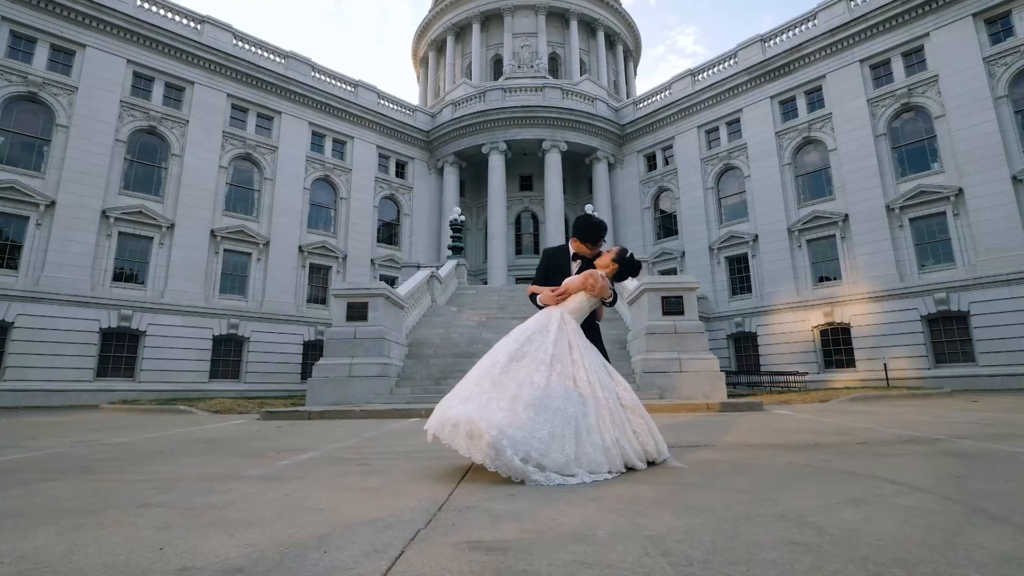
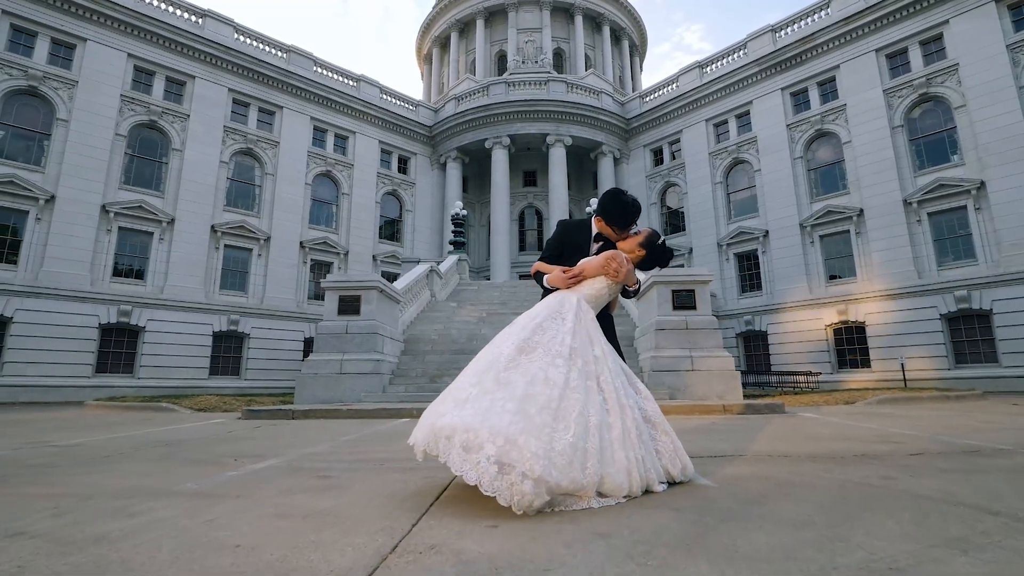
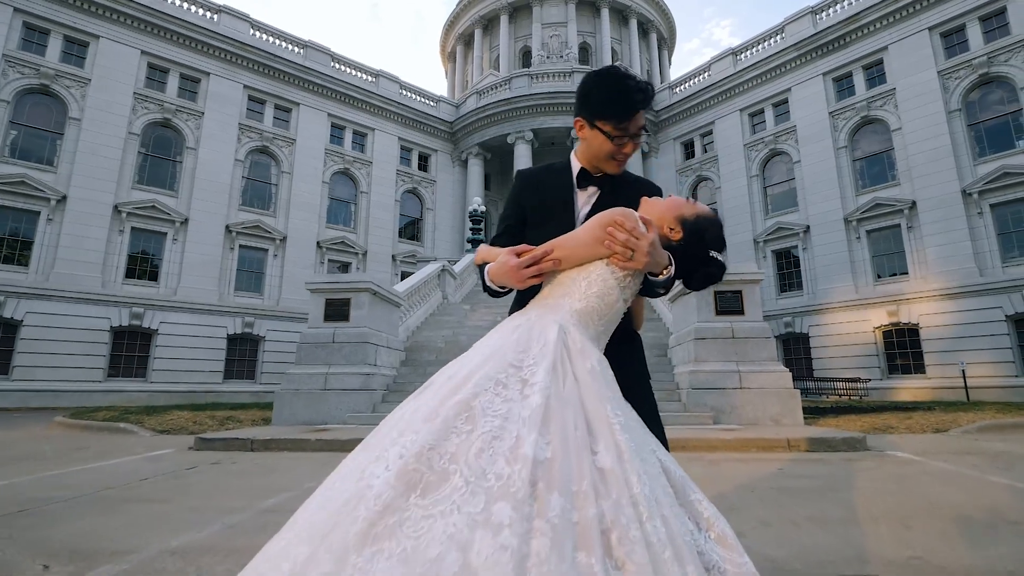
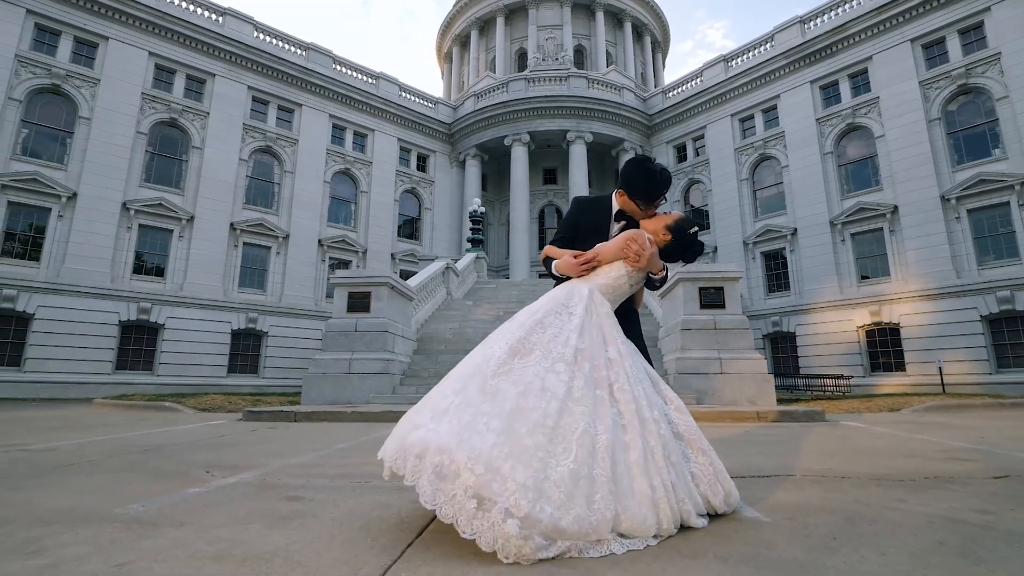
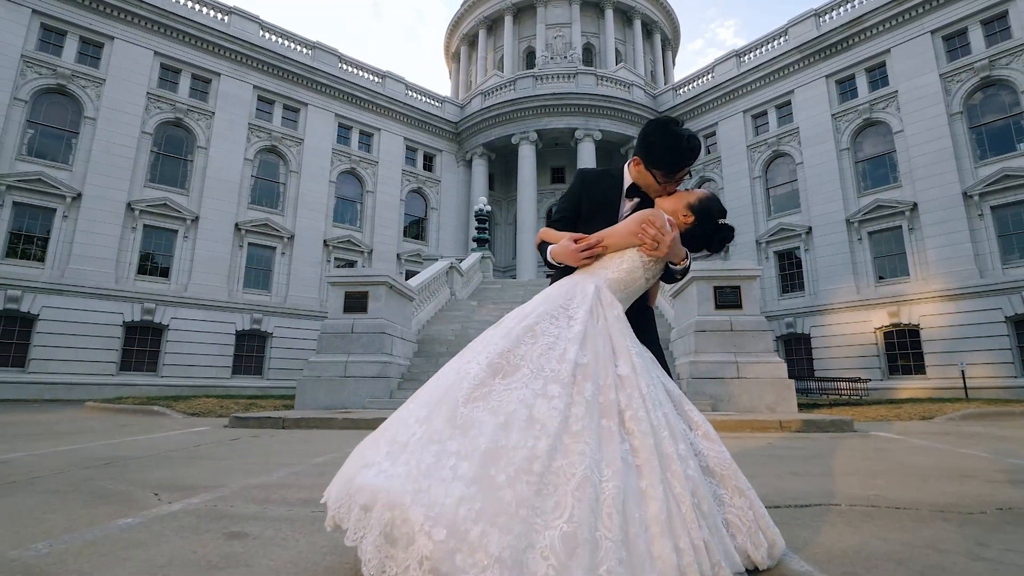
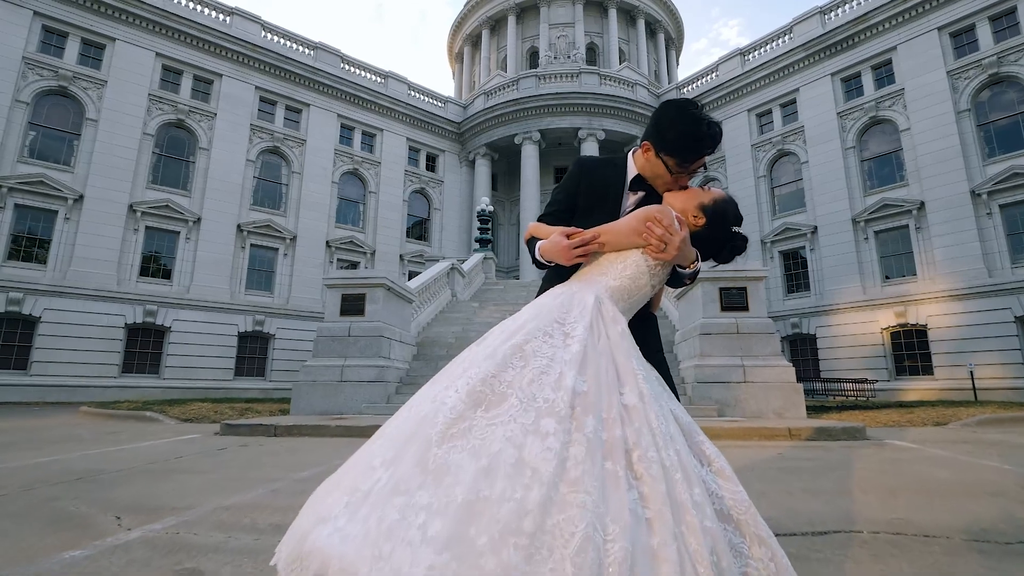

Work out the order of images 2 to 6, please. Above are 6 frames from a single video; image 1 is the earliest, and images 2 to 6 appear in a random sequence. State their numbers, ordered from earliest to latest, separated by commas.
2, 4, 5, 6, 3
